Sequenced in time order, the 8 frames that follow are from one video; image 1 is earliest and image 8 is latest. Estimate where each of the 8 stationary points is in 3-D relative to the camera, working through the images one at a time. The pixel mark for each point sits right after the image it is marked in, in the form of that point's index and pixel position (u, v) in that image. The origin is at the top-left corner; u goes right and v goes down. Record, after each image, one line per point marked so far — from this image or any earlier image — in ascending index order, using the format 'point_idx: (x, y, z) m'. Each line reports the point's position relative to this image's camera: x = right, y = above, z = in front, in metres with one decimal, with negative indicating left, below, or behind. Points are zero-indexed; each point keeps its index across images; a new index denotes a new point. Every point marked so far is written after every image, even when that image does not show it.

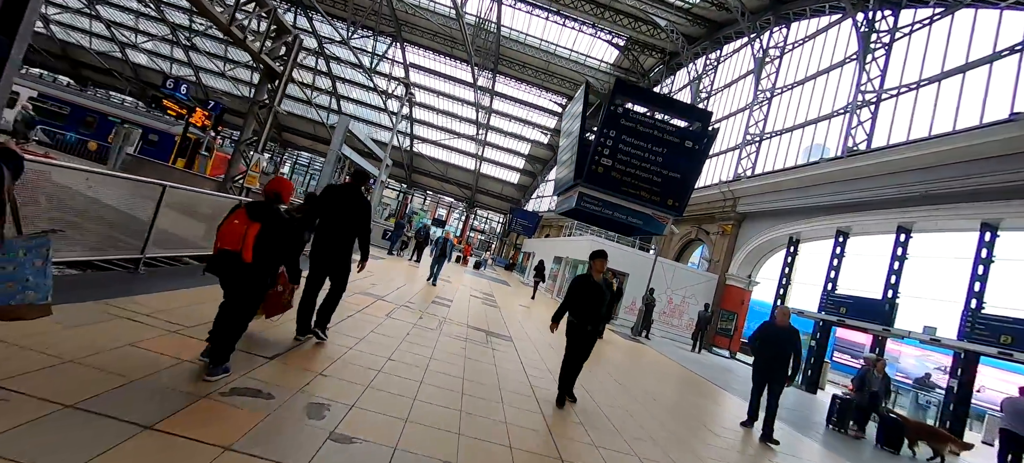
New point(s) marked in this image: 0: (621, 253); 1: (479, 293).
0: (+5.3, -1.0, +17.4) m
1: (-1.1, -2.3, +13.1) m
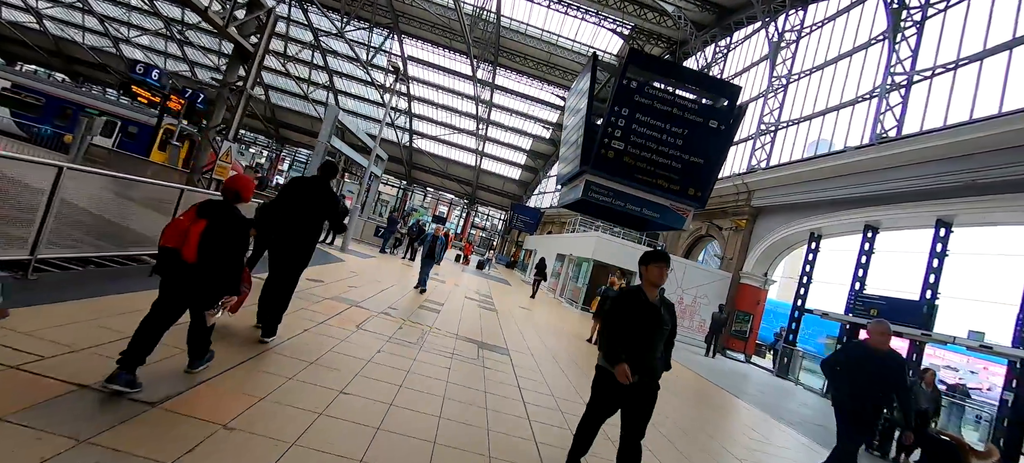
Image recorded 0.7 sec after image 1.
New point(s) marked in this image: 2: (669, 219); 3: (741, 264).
0: (+5.3, -0.9, +16.4) m
1: (-1.2, -2.1, +12.2) m
2: (+2.7, +0.2, +6.6) m
3: (+10.5, -1.5, +16.8) m
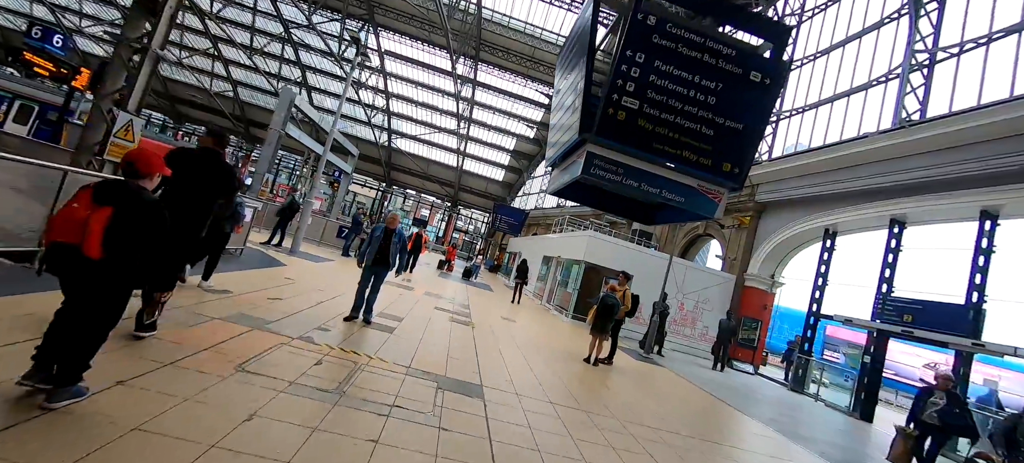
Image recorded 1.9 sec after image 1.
0: (+4.6, -0.8, +14.8) m
1: (-1.7, -2.1, +10.3) m
2: (+2.4, +0.4, +5.0) m
3: (+9.8, -1.4, +15.4) m
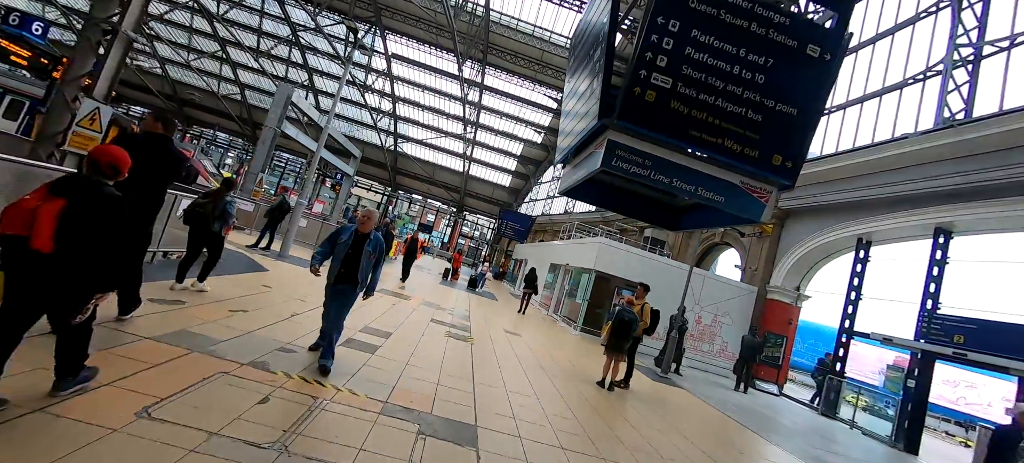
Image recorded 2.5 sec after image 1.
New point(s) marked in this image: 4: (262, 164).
0: (+4.8, -1.1, +13.9) m
1: (-1.6, -2.2, +9.5) m
2: (+2.4, +0.3, +4.1) m
3: (+10.0, -1.7, +14.4) m
4: (-8.3, +2.3, +12.1) m
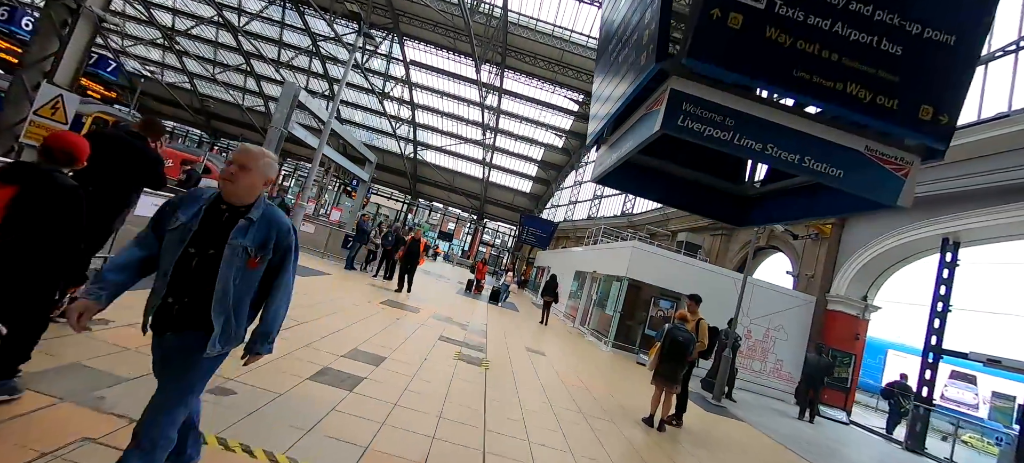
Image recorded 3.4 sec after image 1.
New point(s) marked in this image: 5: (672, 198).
0: (+5.6, -1.2, +12.4) m
1: (-1.0, -2.3, +8.4) m
2: (+2.6, +0.4, +2.8) m
3: (+10.8, -1.8, +12.6) m
4: (-7.7, +2.1, +11.4) m
5: (+2.2, +0.4, +4.9) m
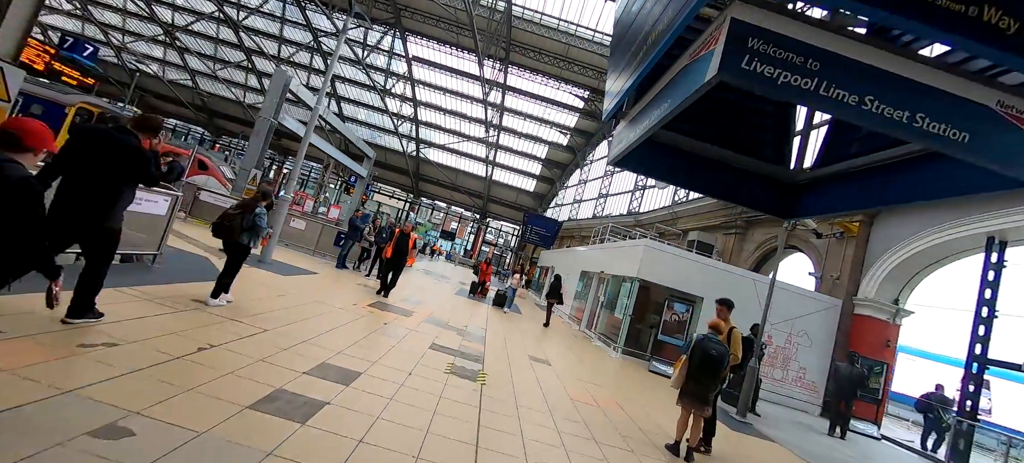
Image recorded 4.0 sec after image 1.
0: (+5.6, -1.1, +11.6) m
1: (-1.0, -2.2, +7.6) m
2: (+2.6, +0.5, +2.0) m
3: (+10.9, -1.7, +11.7) m
4: (-7.6, +2.2, +10.8) m
5: (+2.2, +0.4, +4.1) m
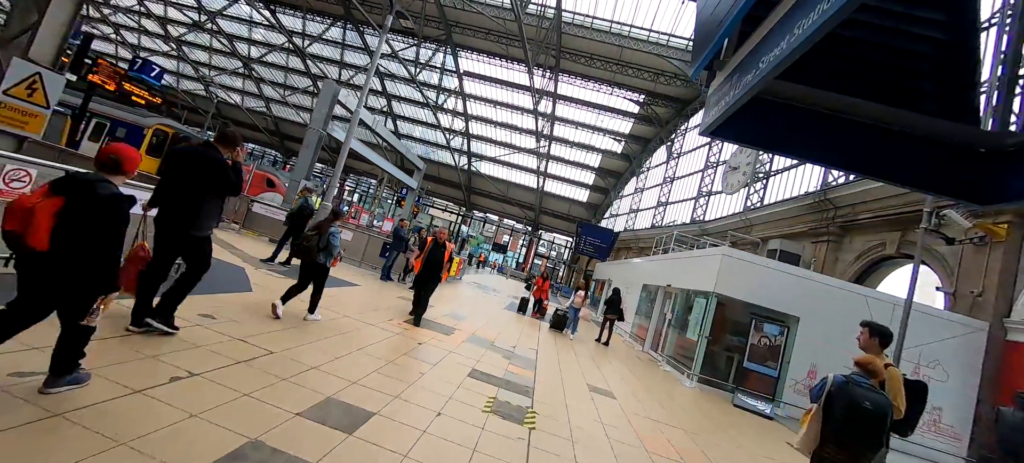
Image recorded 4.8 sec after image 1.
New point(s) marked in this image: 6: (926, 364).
0: (+7.1, -1.3, +9.7) m
1: (0.0, -2.3, +6.7) m
2: (+2.7, +0.6, +0.7) m
3: (+12.3, -1.8, +9.1) m
4: (-6.2, +1.8, +10.9) m
5: (+2.6, +0.5, +2.8) m
6: (+9.9, -3.2, +8.6) m
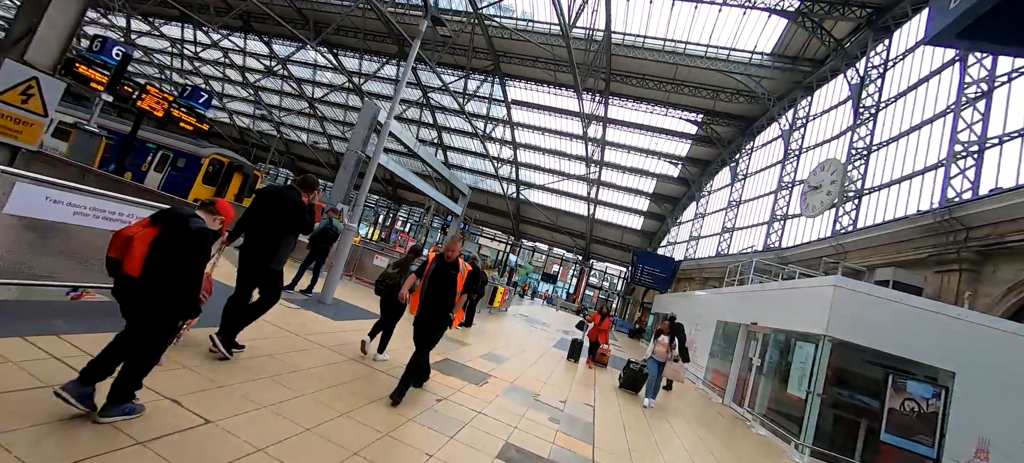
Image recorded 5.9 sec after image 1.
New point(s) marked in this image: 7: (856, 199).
0: (+8.2, -1.8, +7.4) m
1: (+0.7, -2.6, +5.2) m
2: (+2.6, +0.8, -0.8) m
3: (+13.2, -2.2, +6.0) m
4: (-4.8, +1.1, +10.5) m
5: (+2.8, +0.5, +1.3) m
6: (+10.8, -3.6, +5.8) m
7: (+17.2, +1.7, +18.4) m
